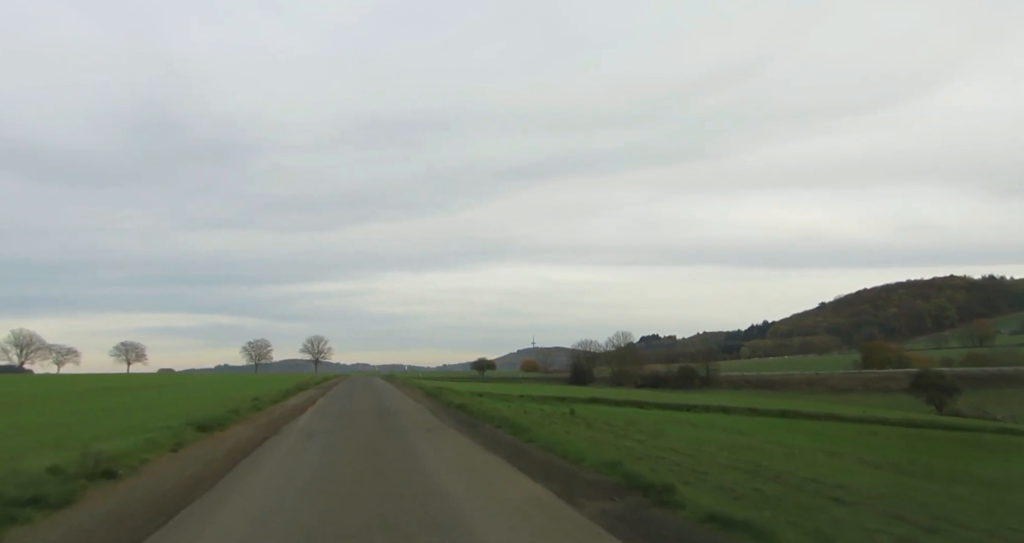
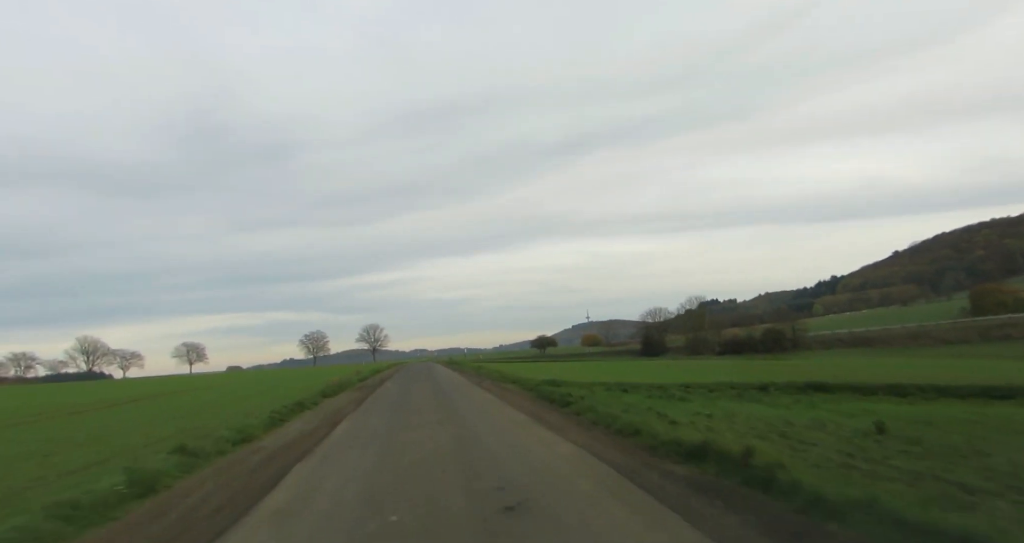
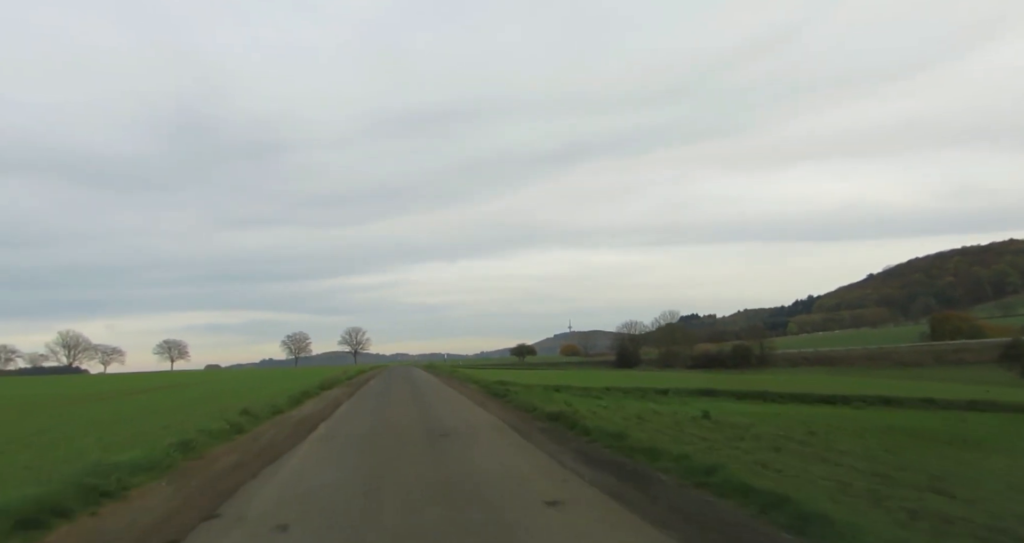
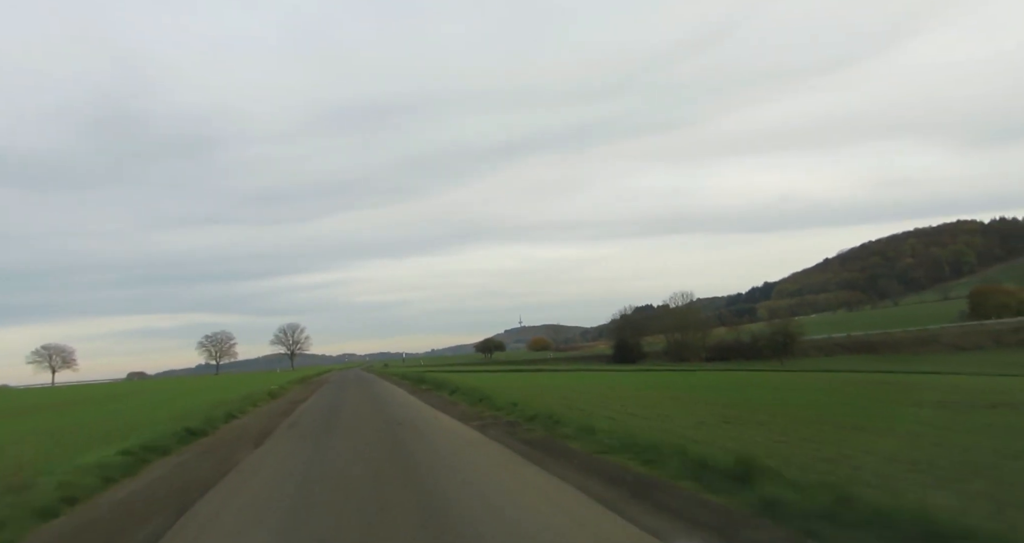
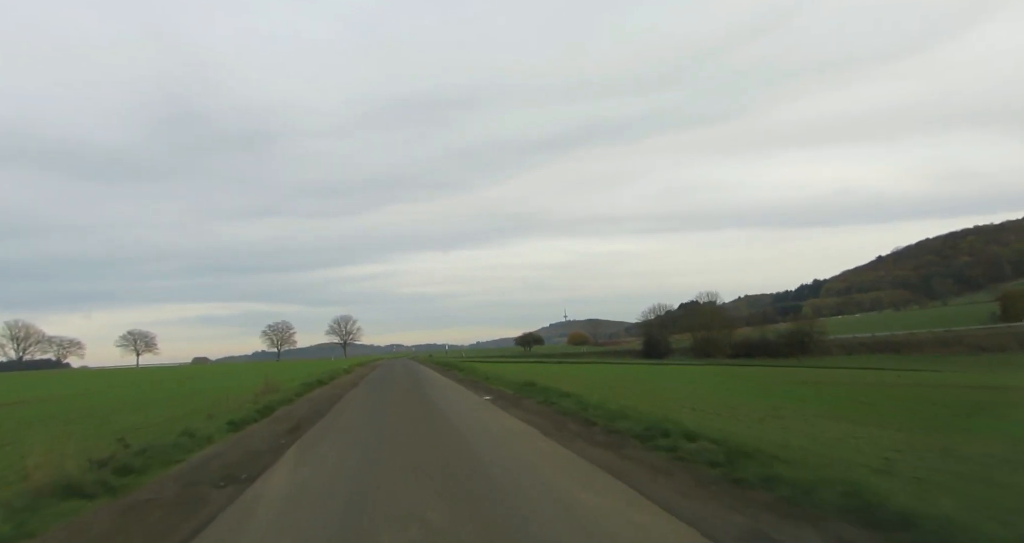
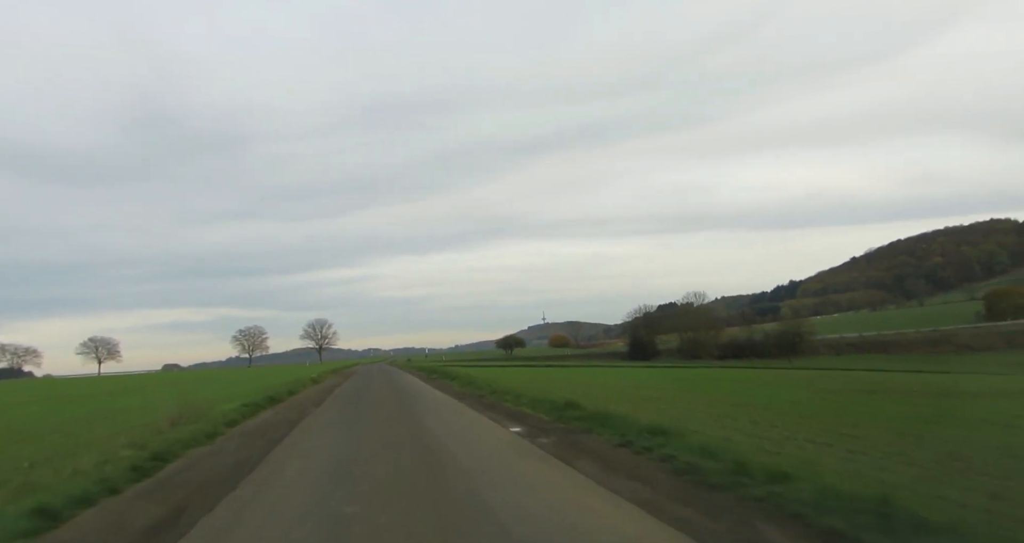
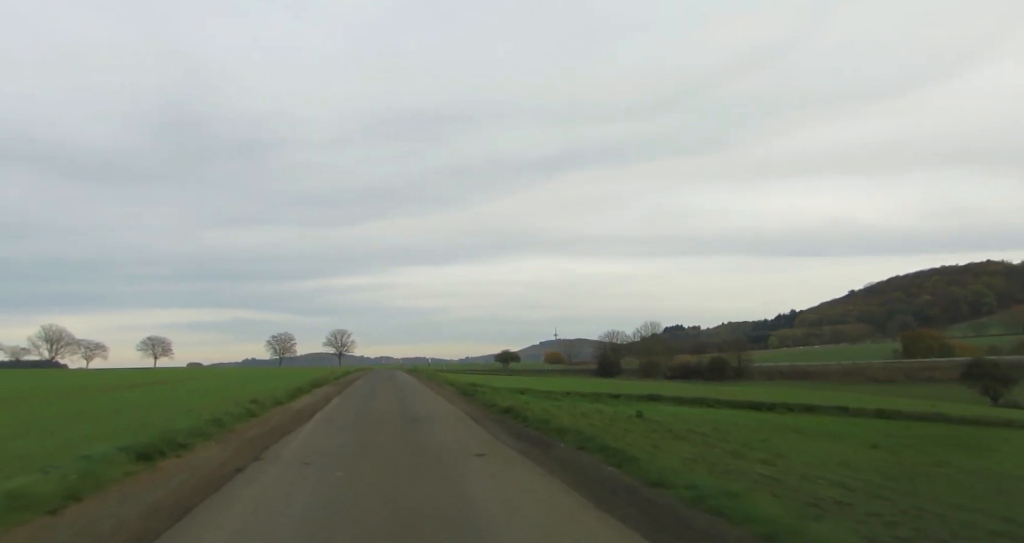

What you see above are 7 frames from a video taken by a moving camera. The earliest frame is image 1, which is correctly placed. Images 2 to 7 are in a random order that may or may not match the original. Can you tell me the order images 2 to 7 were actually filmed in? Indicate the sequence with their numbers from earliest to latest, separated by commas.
7, 3, 2, 5, 6, 4
